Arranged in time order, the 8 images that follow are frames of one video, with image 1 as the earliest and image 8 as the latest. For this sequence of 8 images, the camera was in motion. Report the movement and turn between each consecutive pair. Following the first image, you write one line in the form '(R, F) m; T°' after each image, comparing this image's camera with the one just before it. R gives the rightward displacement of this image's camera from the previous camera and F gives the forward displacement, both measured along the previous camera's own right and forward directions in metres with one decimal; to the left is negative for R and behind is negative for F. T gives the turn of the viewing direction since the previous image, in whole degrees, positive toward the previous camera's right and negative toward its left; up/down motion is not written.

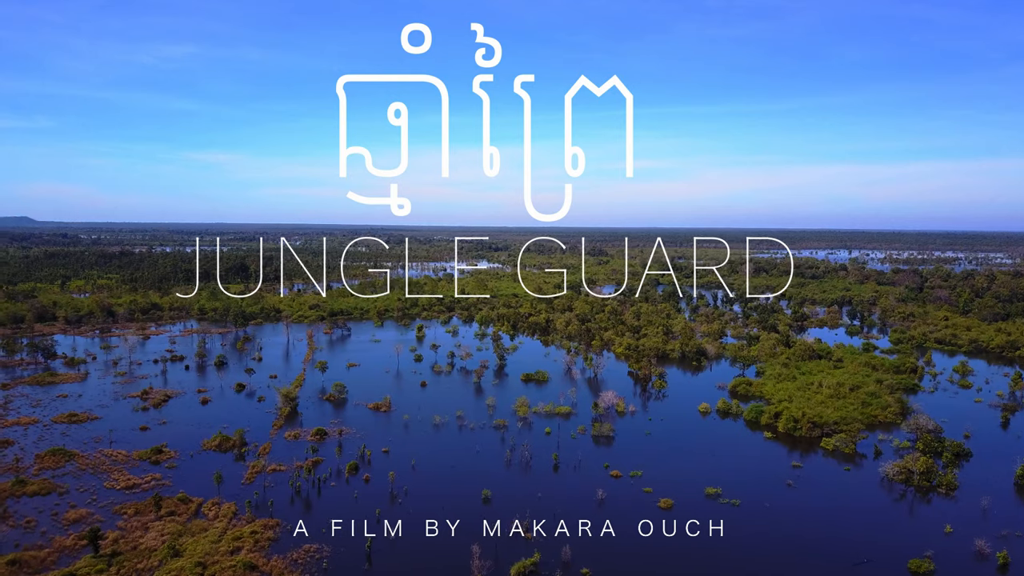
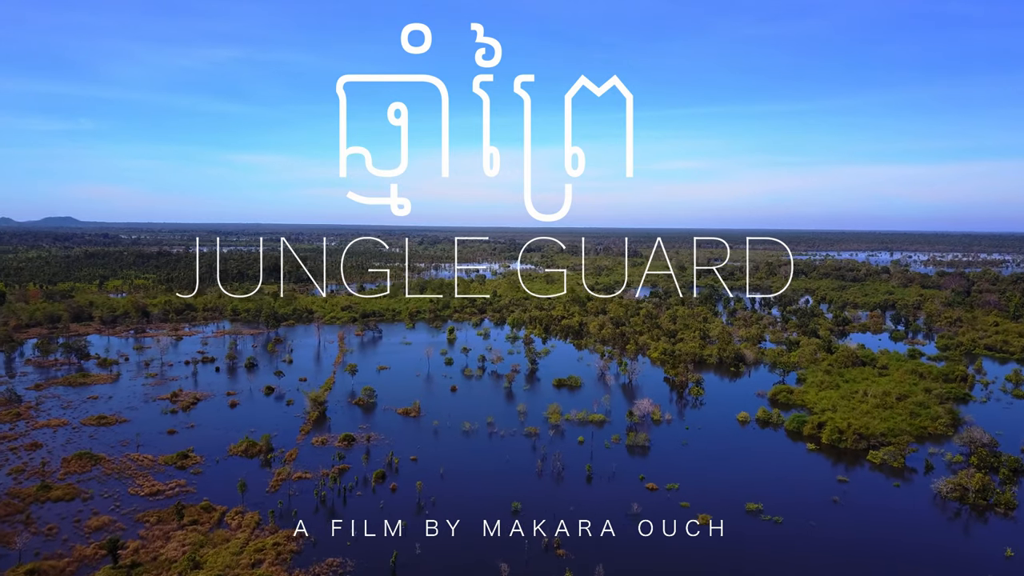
(0.0, +0.7) m; -2°
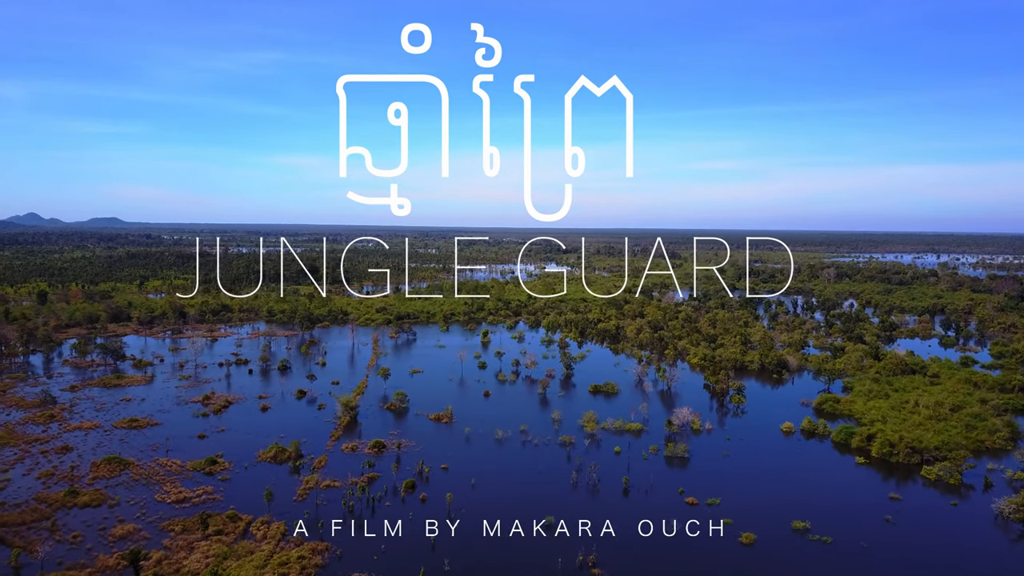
(0.0, +0.7) m; -3°
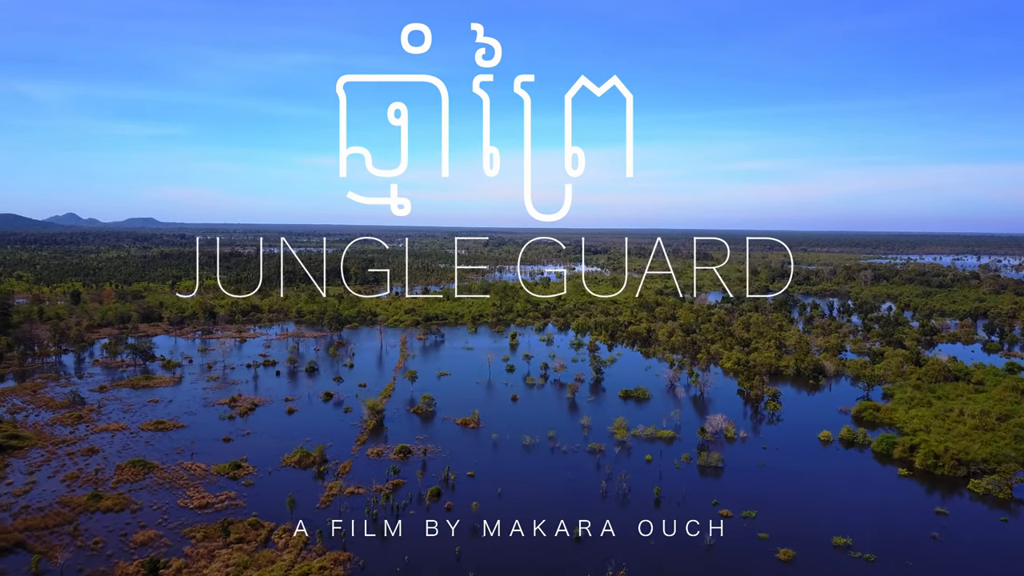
(0.0, +0.6) m; -2°
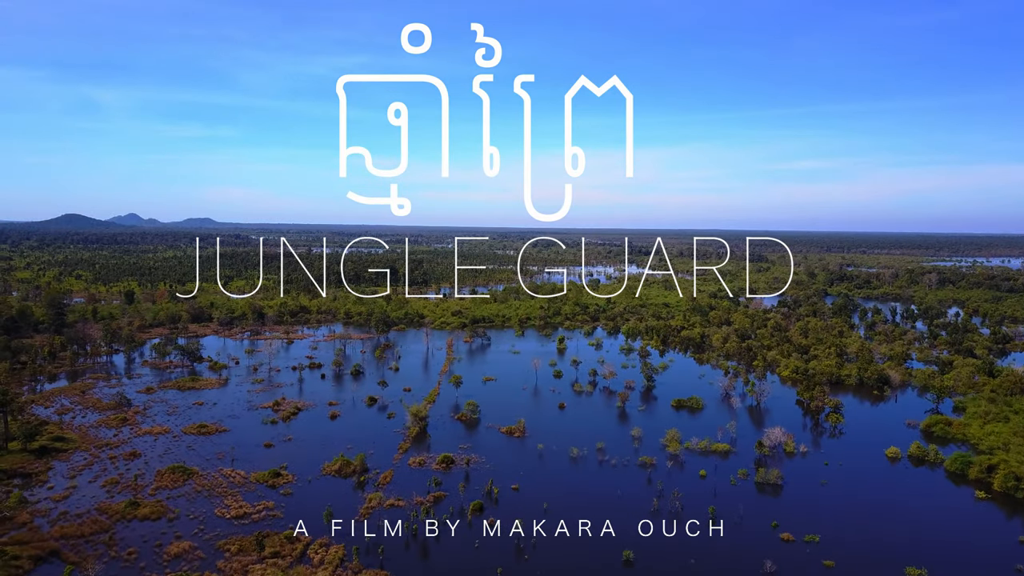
(+0.1, +0.9) m; -4°
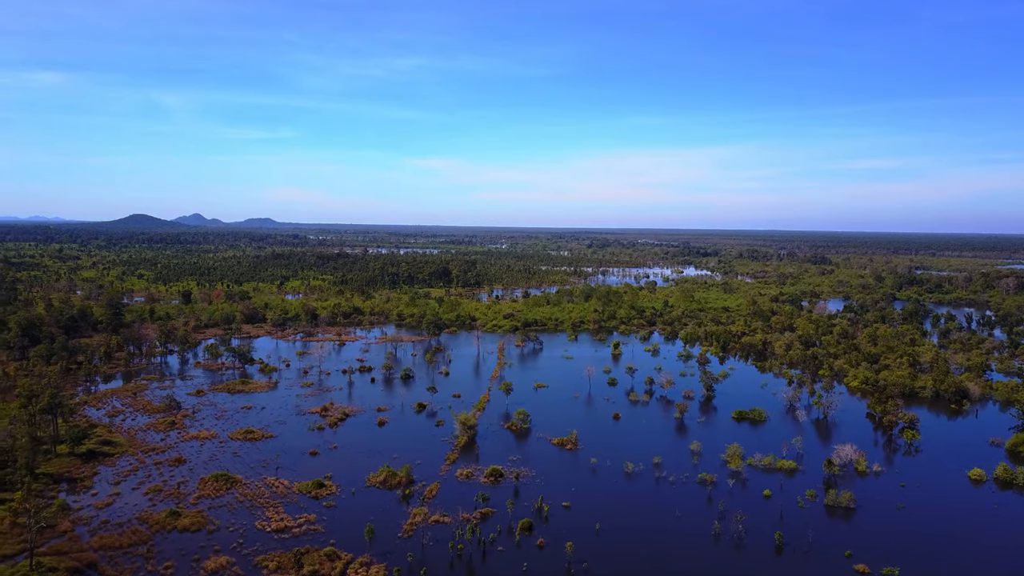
(+0.1, +1.0) m; -4°
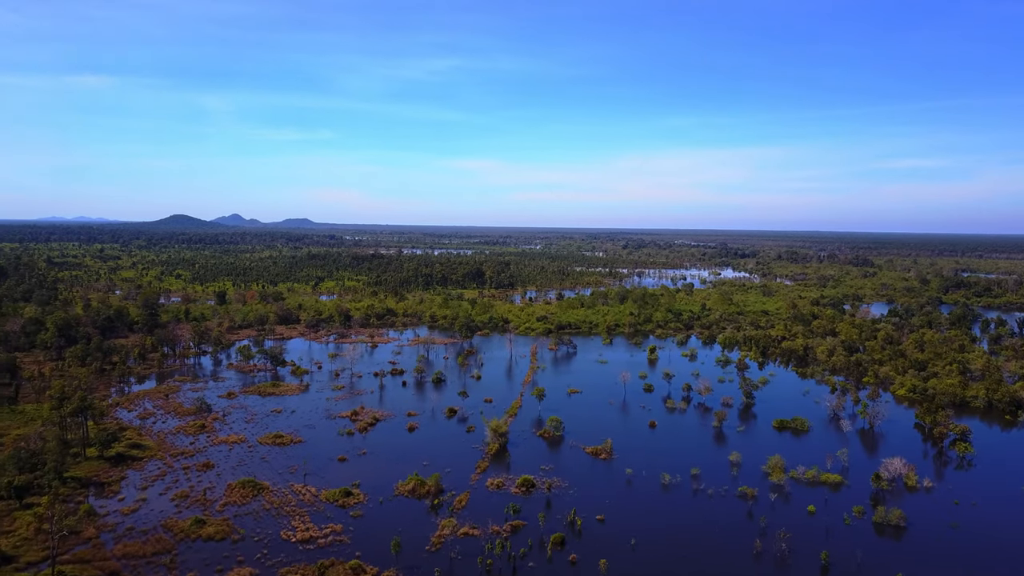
(0.0, +0.7) m; -2°
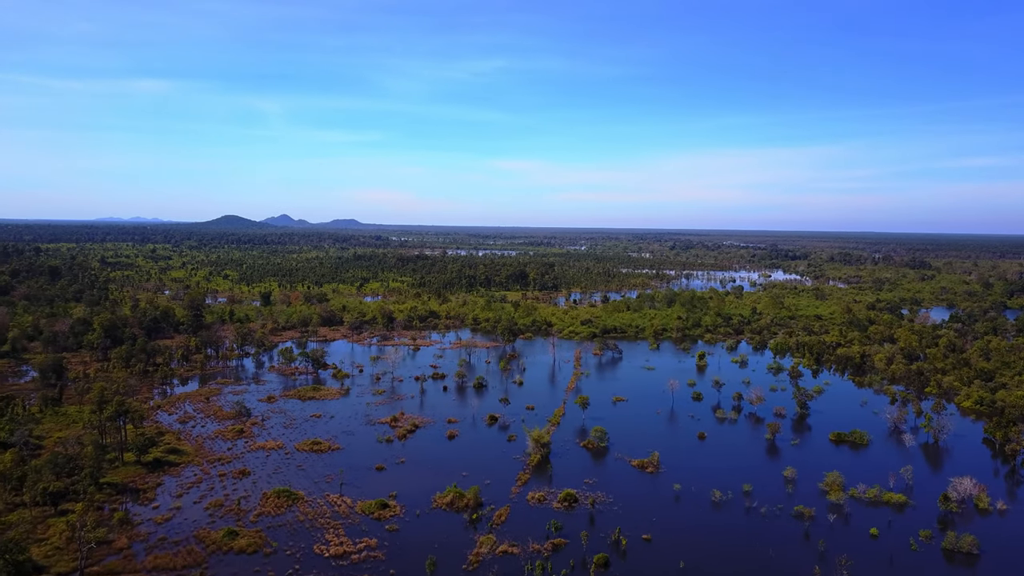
(+0.1, +0.9) m; -3°
